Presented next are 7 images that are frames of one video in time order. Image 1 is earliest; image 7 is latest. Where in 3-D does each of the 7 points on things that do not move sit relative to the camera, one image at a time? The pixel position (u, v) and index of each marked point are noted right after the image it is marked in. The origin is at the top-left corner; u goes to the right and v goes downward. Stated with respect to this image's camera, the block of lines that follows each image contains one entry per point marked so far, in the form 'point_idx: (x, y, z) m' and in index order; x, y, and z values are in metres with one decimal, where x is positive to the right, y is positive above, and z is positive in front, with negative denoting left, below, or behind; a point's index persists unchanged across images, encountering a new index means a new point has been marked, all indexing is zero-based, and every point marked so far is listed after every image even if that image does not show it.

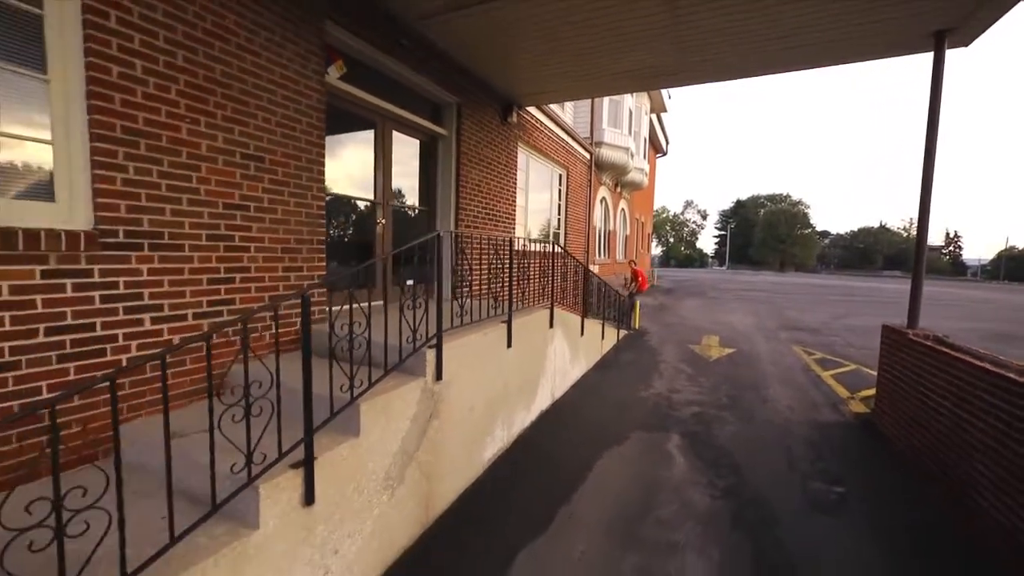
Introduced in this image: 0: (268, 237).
0: (-1.9, +0.4, +3.3) m
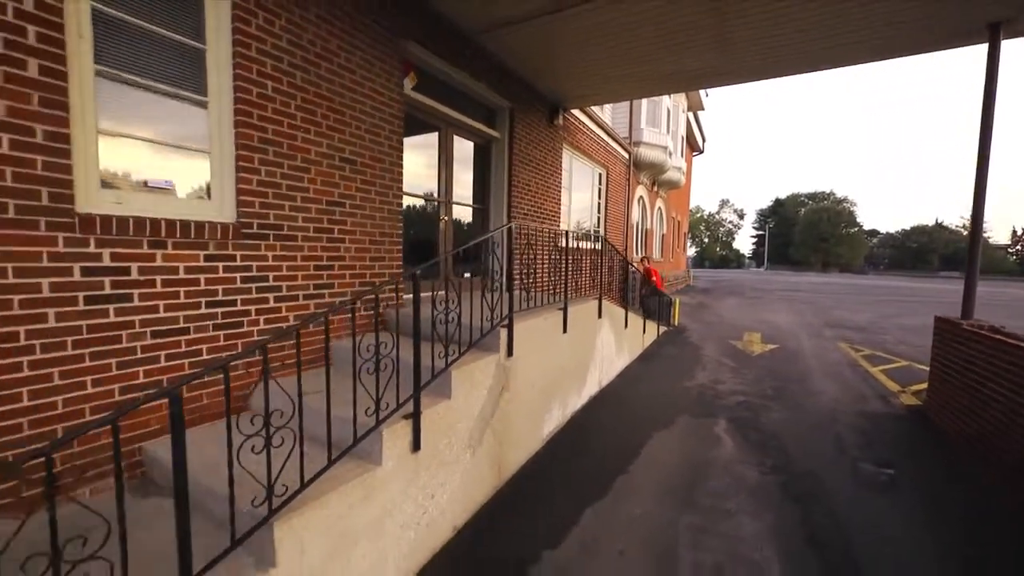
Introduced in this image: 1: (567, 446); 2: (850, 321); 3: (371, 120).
0: (-1.4, +0.5, +3.8) m
1: (+0.6, -1.6, +4.4) m
2: (+10.5, -1.0, +13.0) m
3: (-1.3, +1.6, +3.9) m
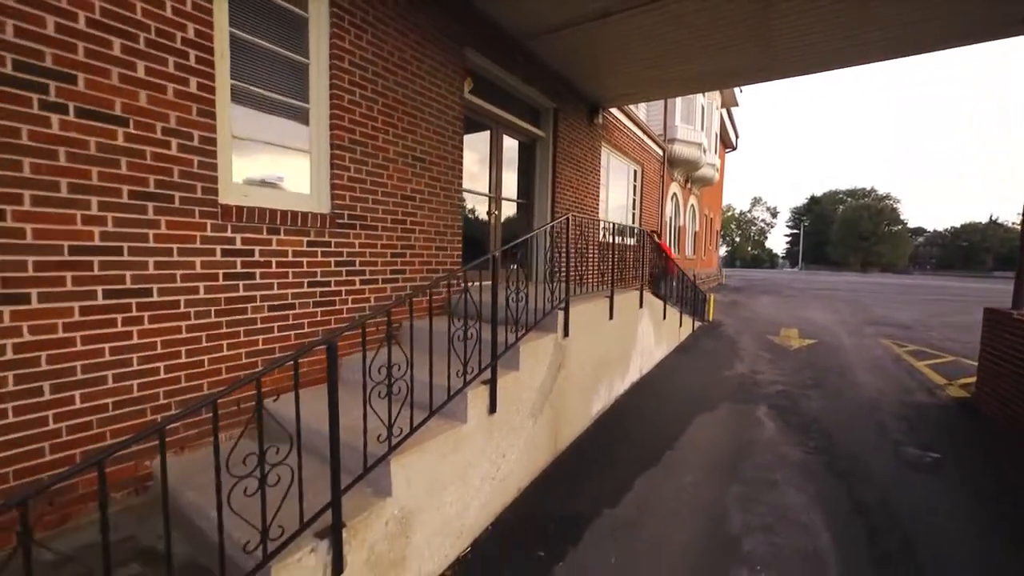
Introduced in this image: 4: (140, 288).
0: (-0.9, +0.7, +4.2) m
1: (+1.1, -1.5, +4.7) m
2: (+11.5, -0.9, +12.7) m
3: (-0.8, +1.7, +4.3) m
4: (-2.1, 0.0, +2.3) m
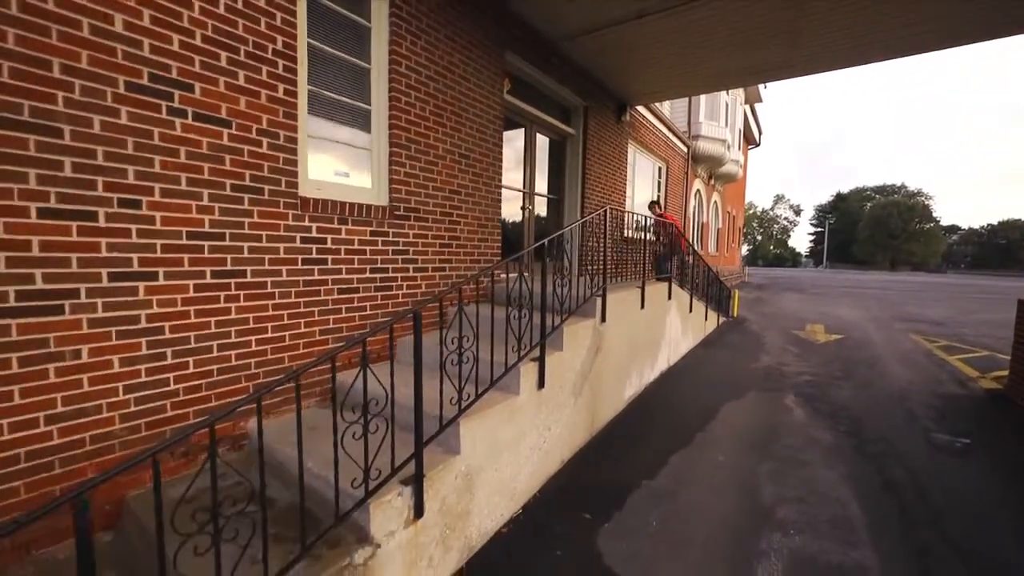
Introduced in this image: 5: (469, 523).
0: (-0.4, +0.8, +4.5) m
1: (+1.6, -1.4, +4.9) m
2: (+12.2, -0.8, +12.5) m
3: (-0.4, +1.8, +4.6) m
4: (-1.8, +0.1, +2.7) m
5: (-0.3, -1.5, +2.6) m
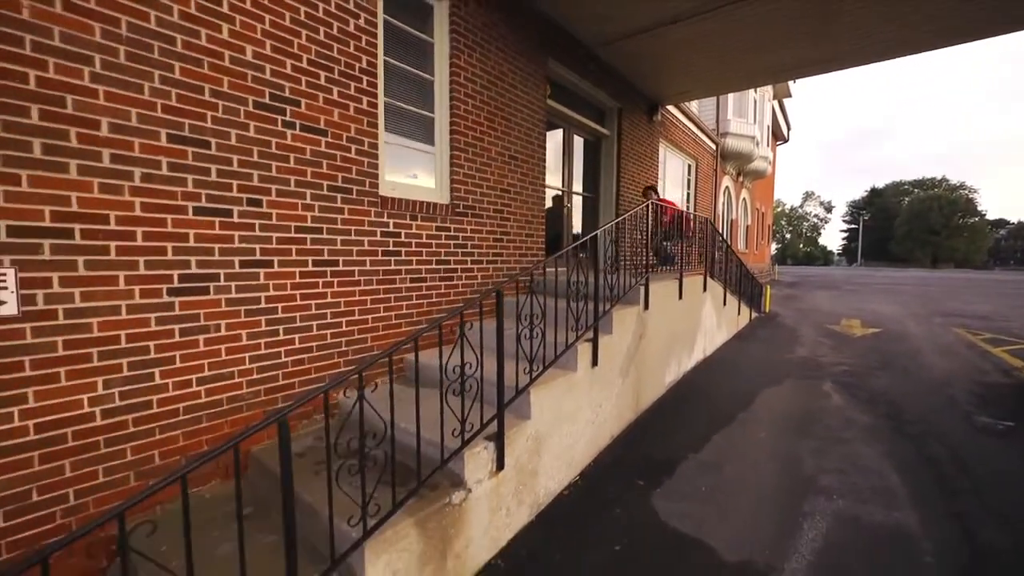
0: (+0.1, +0.9, +4.8) m
1: (+2.1, -1.3, +5.1) m
2: (+13.2, -0.6, +12.1) m
3: (+0.2, +1.9, +4.9) m
4: (-1.3, +0.2, +3.1) m
5: (+0.2, -1.4, +2.9) m
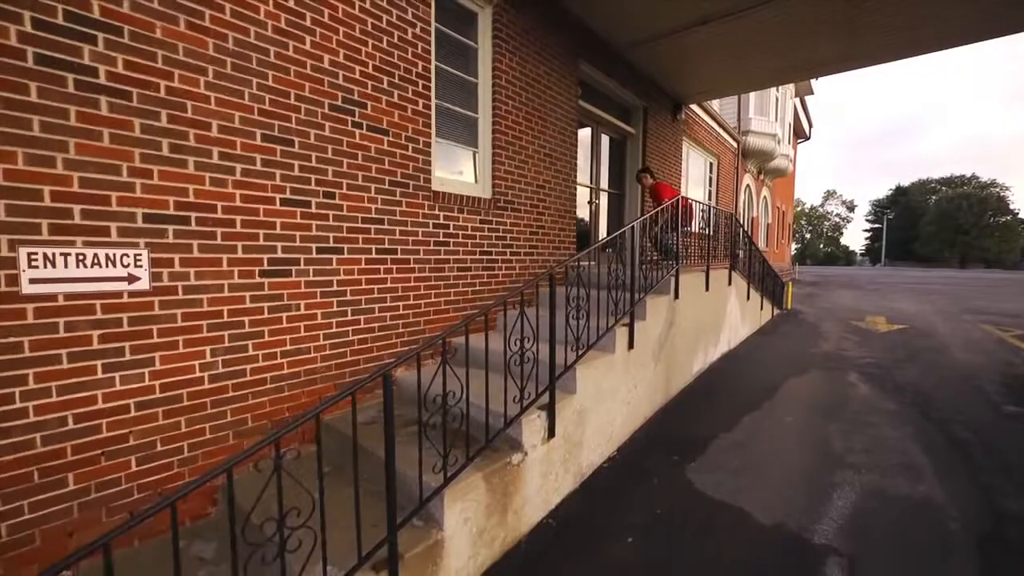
0: (+0.5, +1.0, +5.1) m
1: (+2.5, -1.2, +5.3) m
2: (+13.8, -0.6, +11.9) m
3: (+0.6, +2.0, +5.2) m
4: (-1.0, +0.3, +3.4) m
5: (+0.5, -1.3, +3.2) m
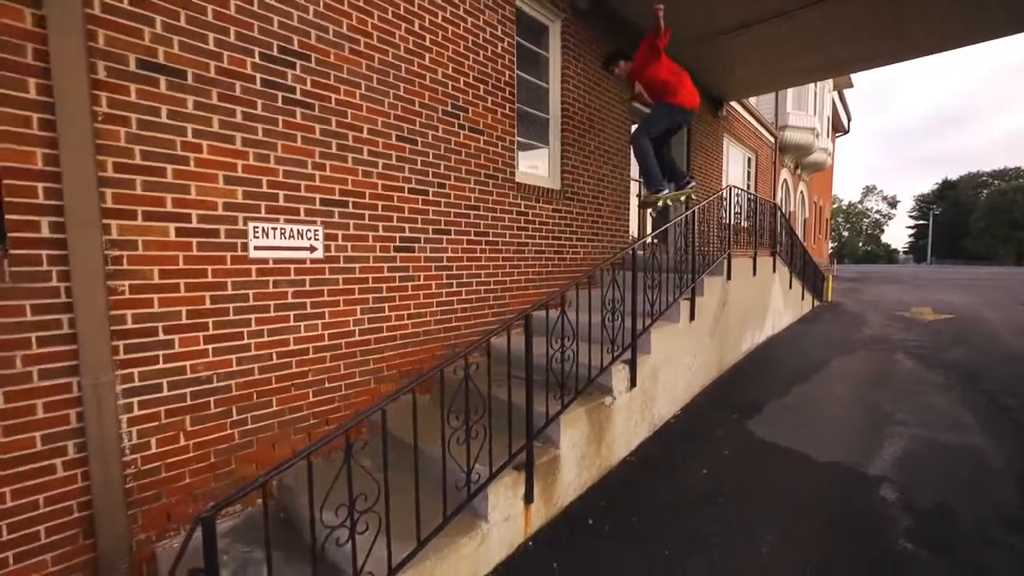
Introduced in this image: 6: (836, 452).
0: (+1.3, +1.2, +5.6) m
1: (+3.4, -1.0, +5.7) m
2: (+15.0, -0.3, +11.6) m
3: (+1.4, +2.2, +5.6) m
4: (-0.2, +0.5, +4.0) m
5: (+1.2, -1.0, +3.7) m
6: (+2.5, -1.3, +3.3) m
